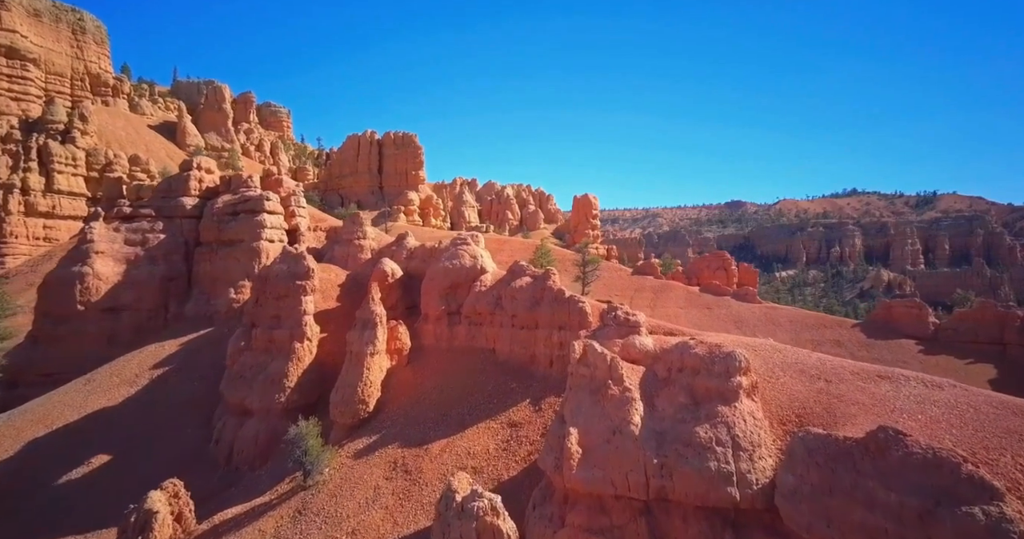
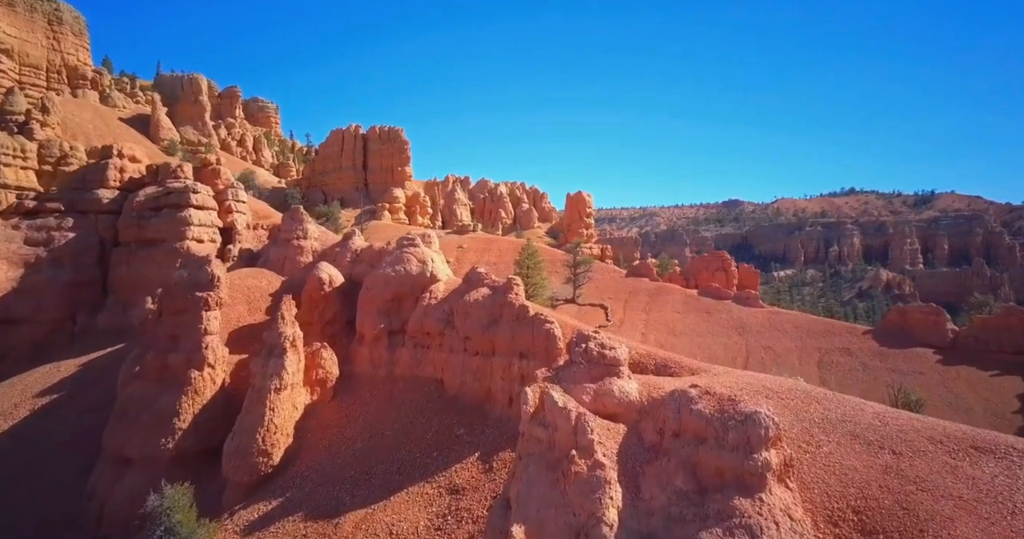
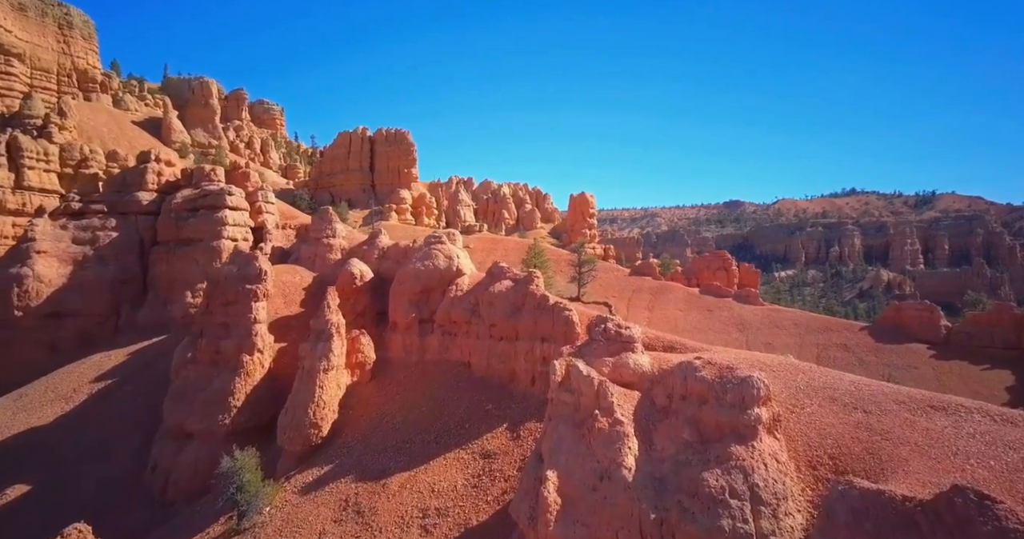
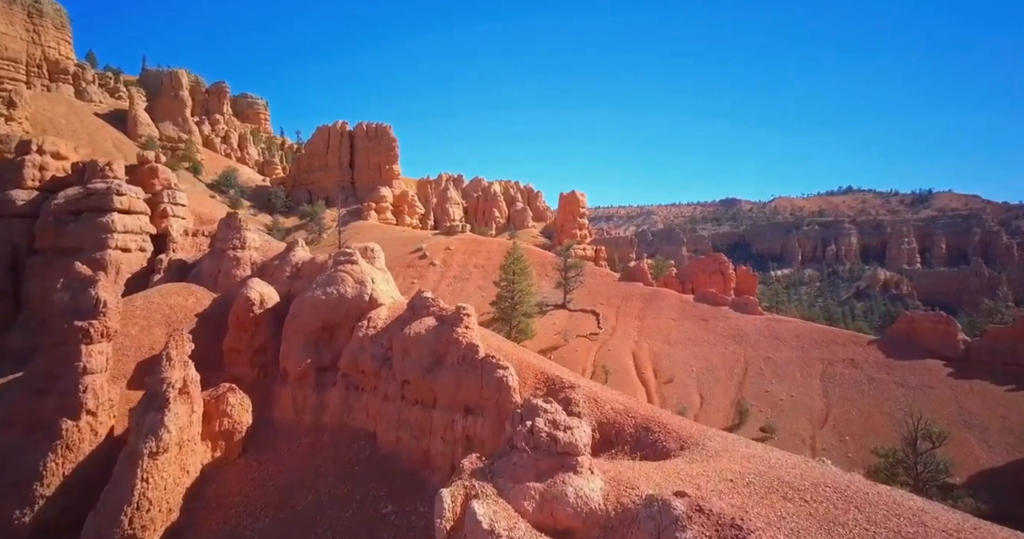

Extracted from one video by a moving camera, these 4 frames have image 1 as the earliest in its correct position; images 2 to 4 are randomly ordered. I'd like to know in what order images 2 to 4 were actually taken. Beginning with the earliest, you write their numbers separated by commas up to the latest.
3, 2, 4
